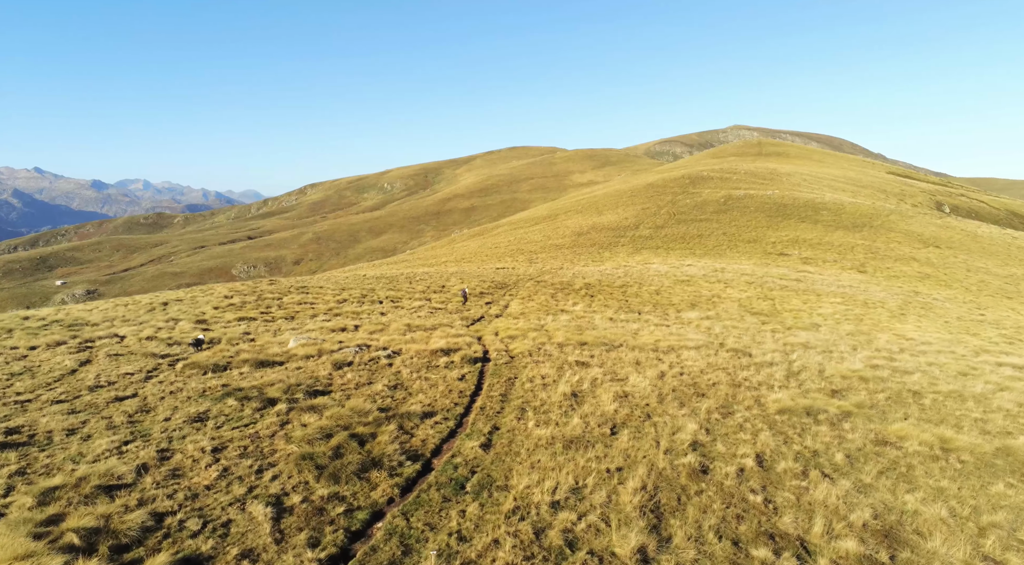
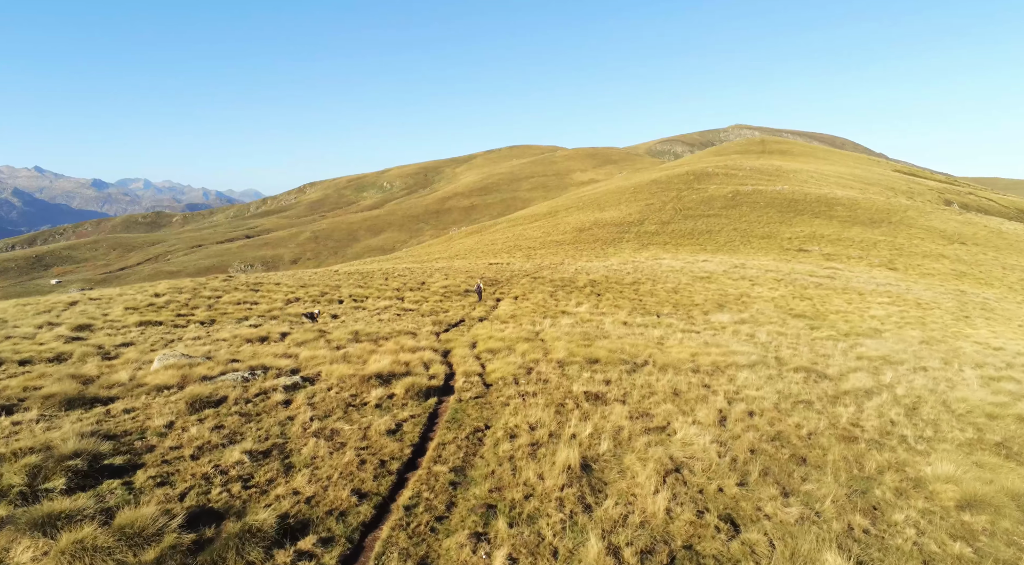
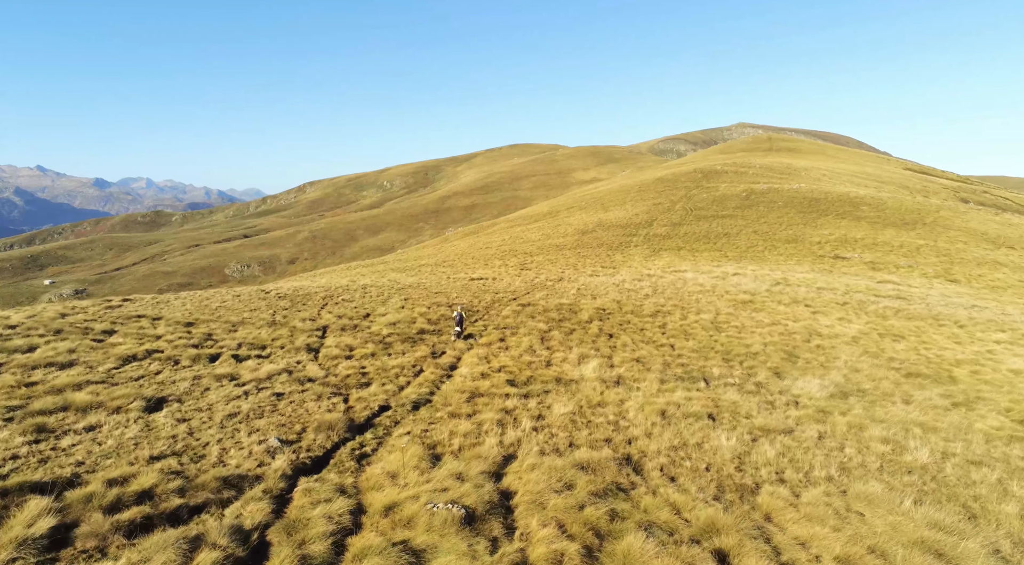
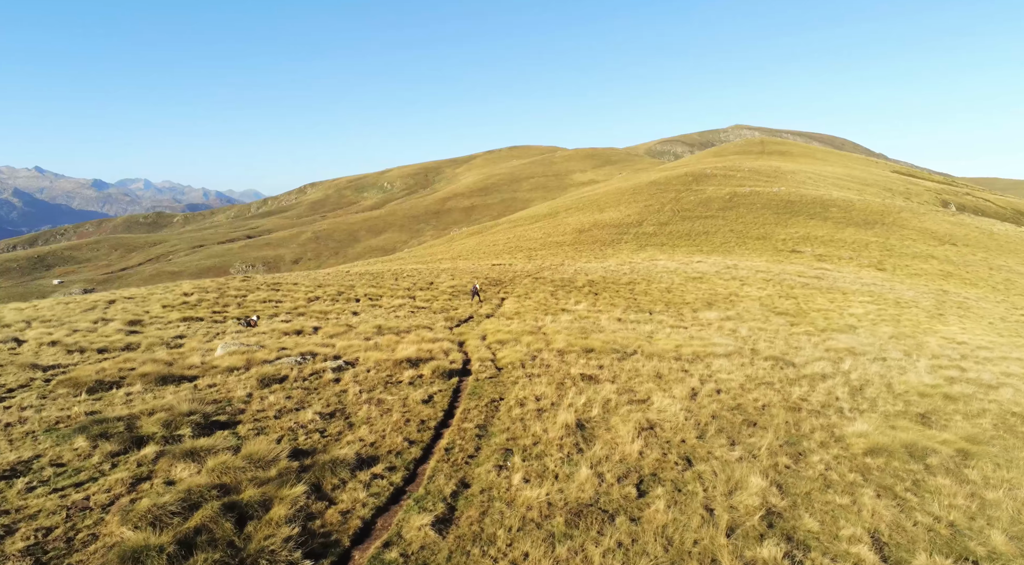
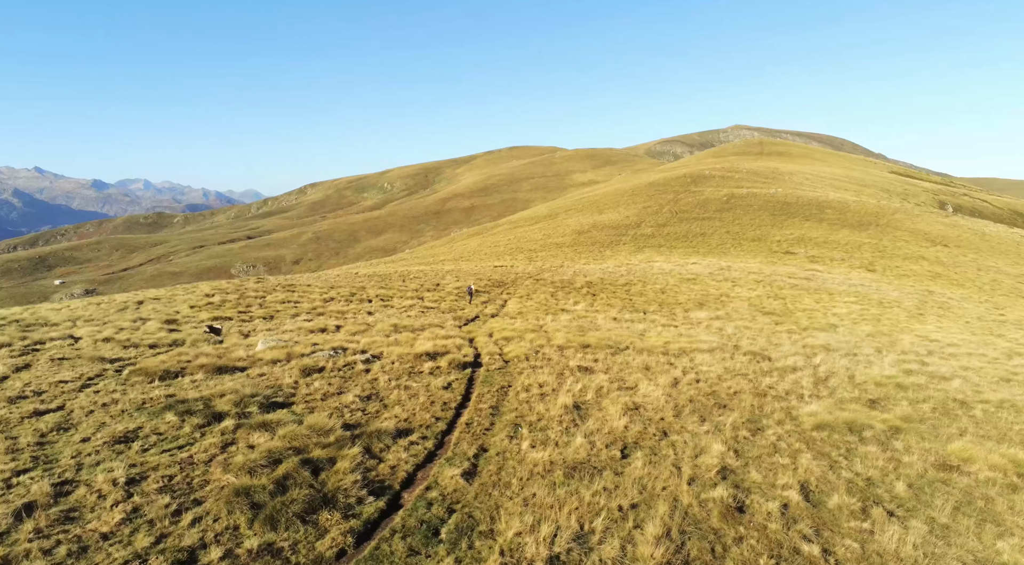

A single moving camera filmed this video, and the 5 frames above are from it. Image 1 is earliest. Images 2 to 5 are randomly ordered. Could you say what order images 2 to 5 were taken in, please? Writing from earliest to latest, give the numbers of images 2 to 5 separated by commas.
5, 4, 2, 3
